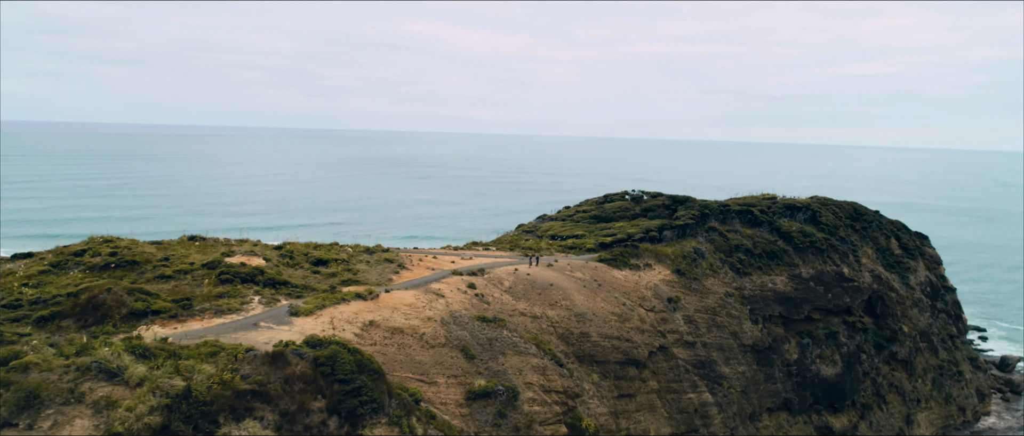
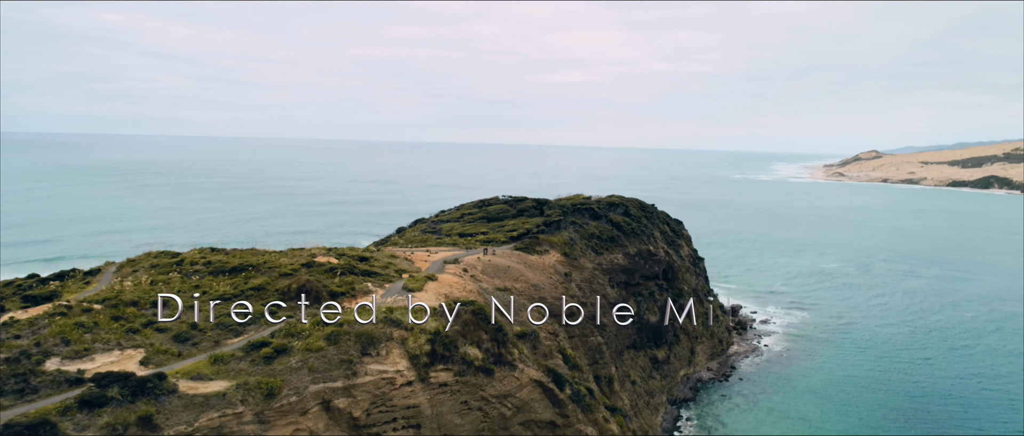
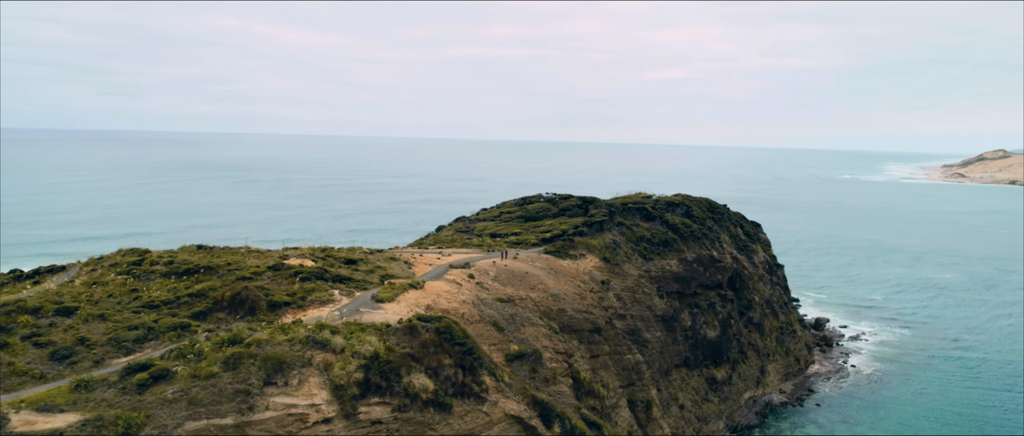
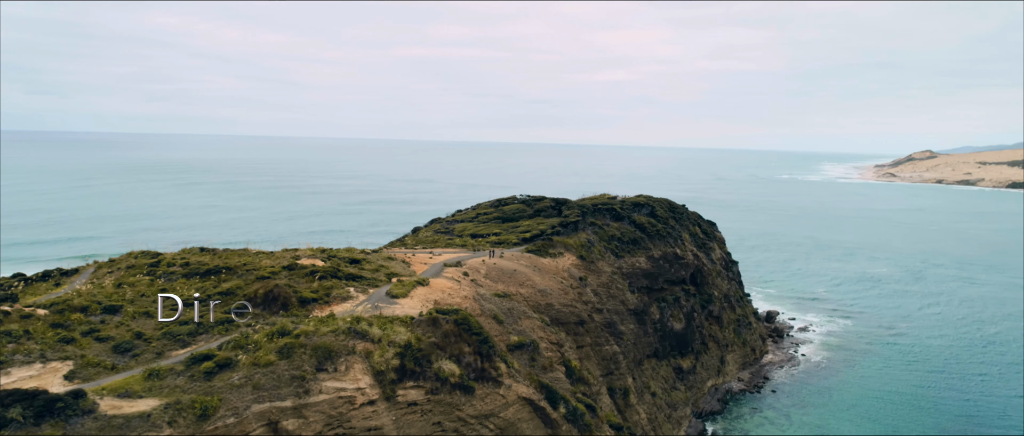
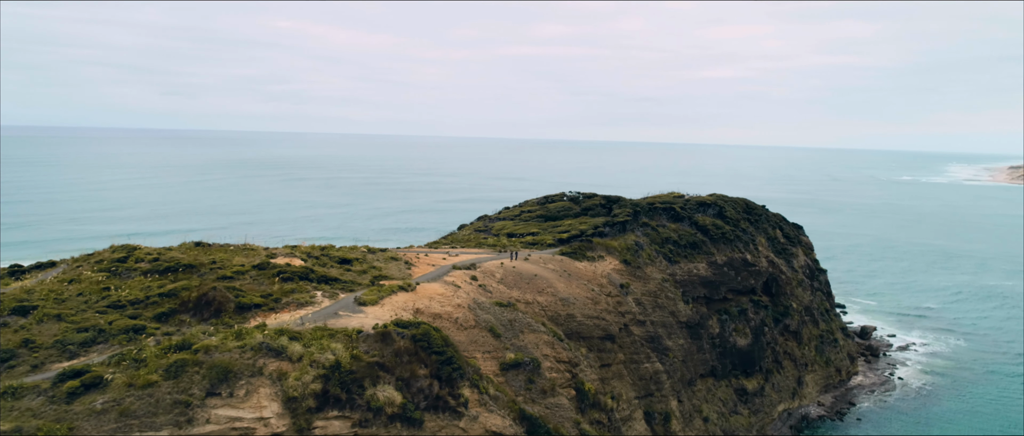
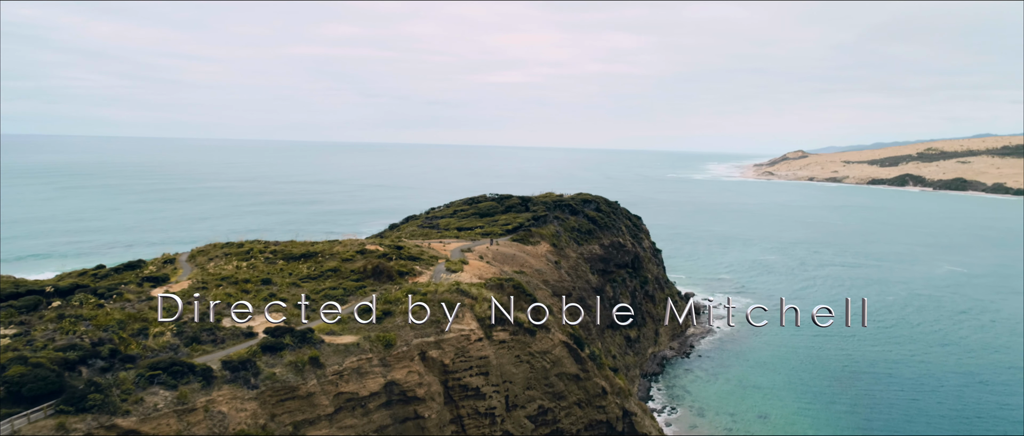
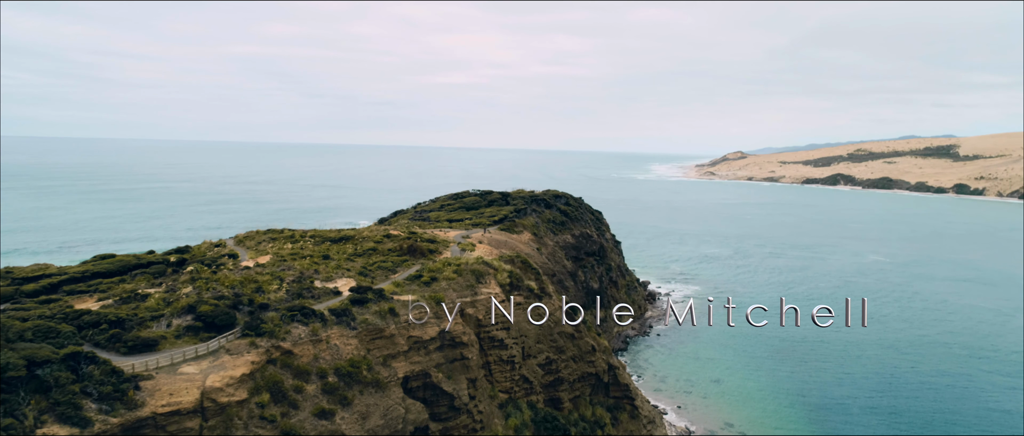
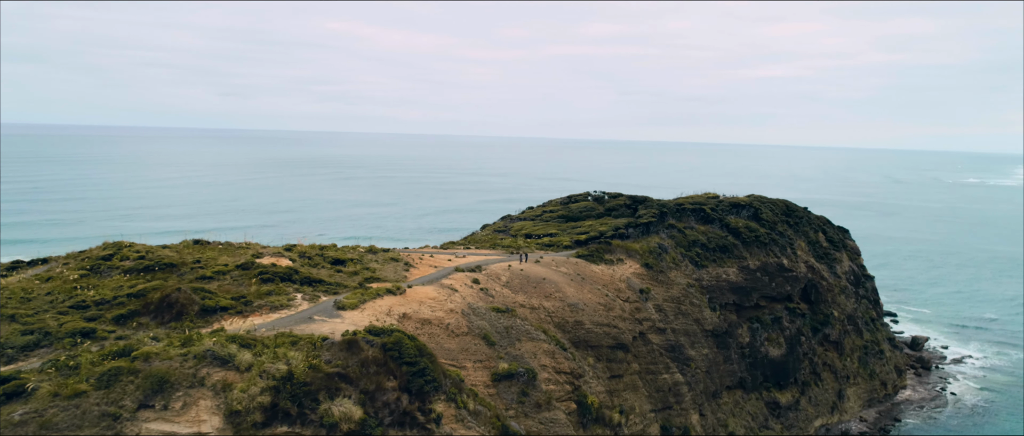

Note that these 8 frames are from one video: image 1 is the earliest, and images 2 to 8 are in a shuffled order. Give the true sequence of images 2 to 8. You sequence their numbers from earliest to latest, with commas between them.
8, 5, 3, 4, 2, 6, 7
